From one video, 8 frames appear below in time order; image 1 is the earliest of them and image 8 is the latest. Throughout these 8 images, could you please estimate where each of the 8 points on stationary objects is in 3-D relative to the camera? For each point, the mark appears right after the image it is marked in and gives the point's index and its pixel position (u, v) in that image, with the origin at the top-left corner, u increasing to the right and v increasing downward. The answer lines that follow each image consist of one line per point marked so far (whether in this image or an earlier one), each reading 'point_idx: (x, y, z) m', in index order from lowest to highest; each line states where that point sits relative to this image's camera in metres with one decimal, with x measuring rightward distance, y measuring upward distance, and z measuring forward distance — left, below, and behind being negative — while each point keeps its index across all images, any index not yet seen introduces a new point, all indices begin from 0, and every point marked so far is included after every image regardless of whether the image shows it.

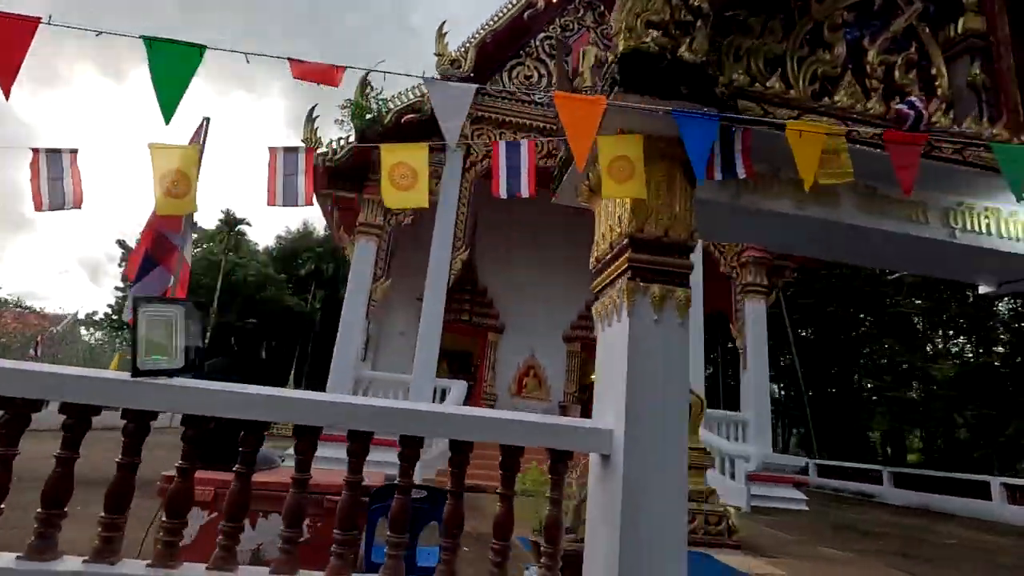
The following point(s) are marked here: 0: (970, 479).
0: (+9.9, -4.1, +11.5) m
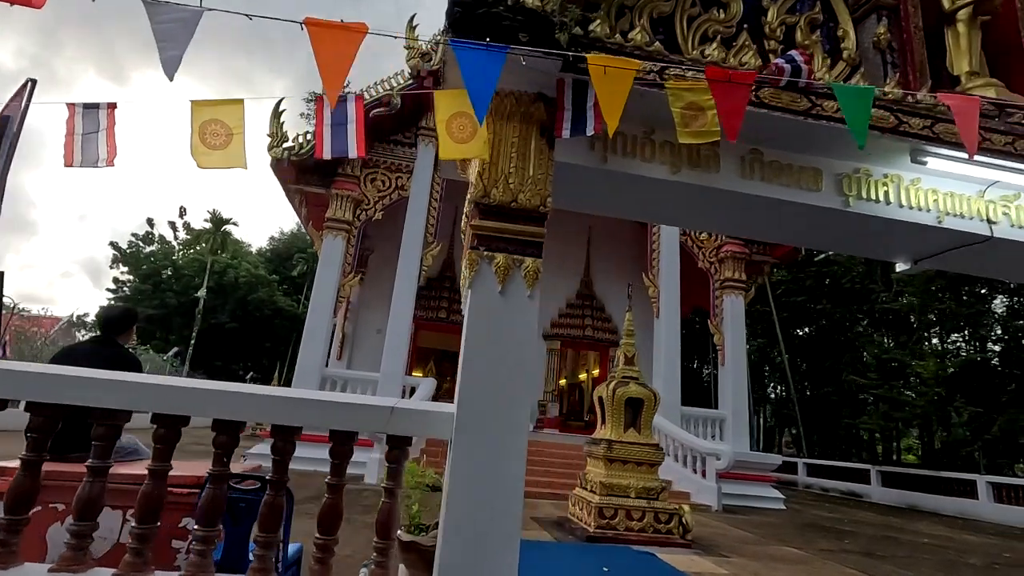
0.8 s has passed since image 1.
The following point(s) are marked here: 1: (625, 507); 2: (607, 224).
0: (+9.4, -4.0, +11.3) m
1: (+1.0, -1.9, +4.6) m
2: (+2.2, +1.5, +12.7) m
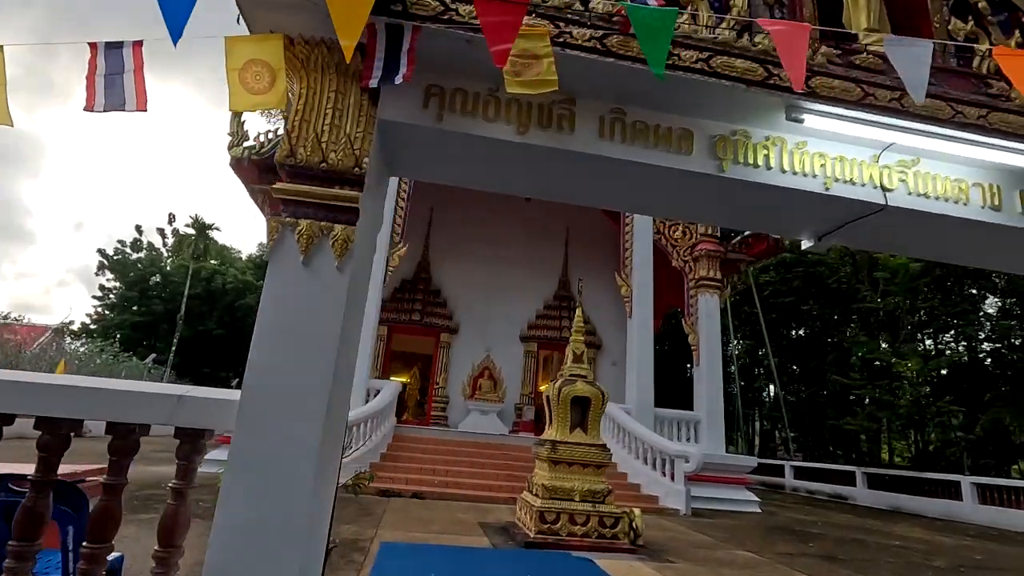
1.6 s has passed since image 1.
0: (+8.9, -3.9, +11.1) m
1: (+0.5, -1.8, +4.3) m
2: (+1.7, +1.5, +12.6) m
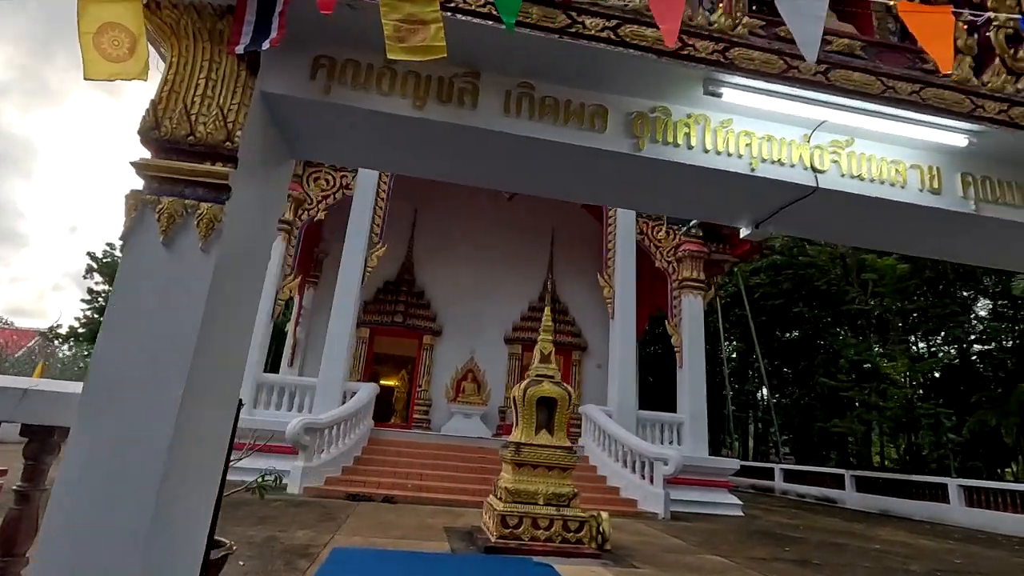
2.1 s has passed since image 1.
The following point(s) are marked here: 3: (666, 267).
0: (+8.6, -4.0, +11.0) m
1: (+0.2, -1.8, +4.2) m
2: (+1.3, +1.5, +12.5) m
3: (+2.8, +0.4, +9.8) m
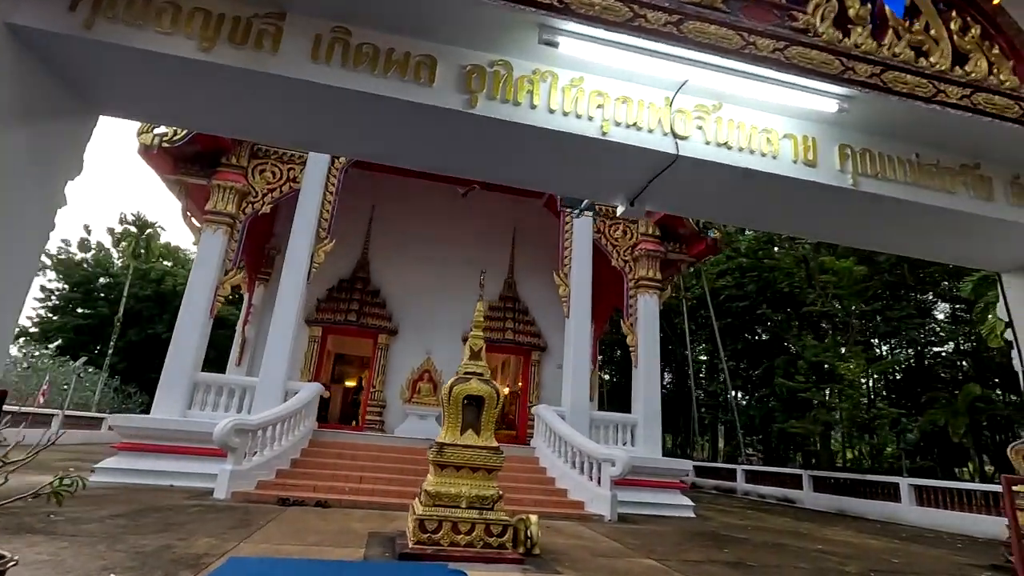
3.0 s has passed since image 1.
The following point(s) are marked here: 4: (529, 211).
0: (+7.7, -4.0, +11.1) m
1: (-0.5, -1.7, +4.0) m
2: (+0.4, +1.5, +12.3) m
3: (+2.0, +0.4, +9.7) m
4: (+0.4, +1.8, +12.4) m
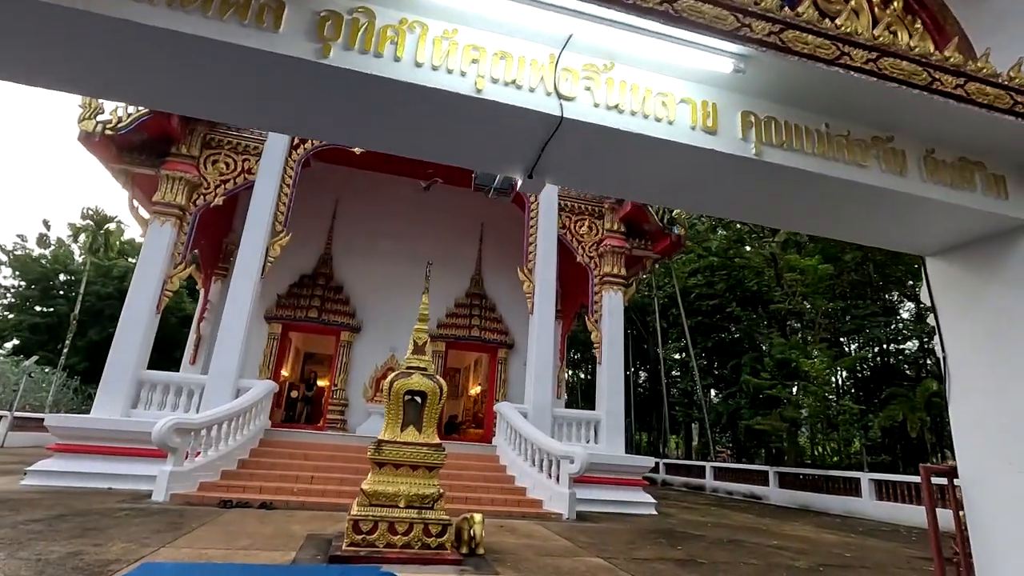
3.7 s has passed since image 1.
0: (+7.0, -3.9, +11.2) m
1: (-0.9, -1.7, +3.9) m
2: (-0.3, +1.6, +12.2) m
3: (+1.4, +0.5, +9.6) m
4: (-0.3, +1.9, +12.3) m
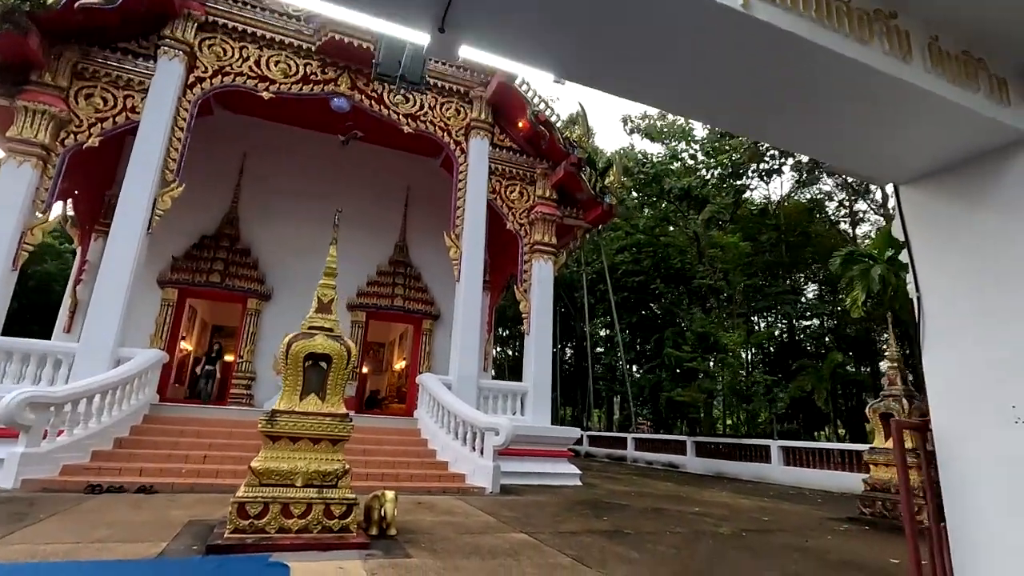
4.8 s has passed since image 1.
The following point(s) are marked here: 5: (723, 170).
0: (+5.3, -3.4, +11.7) m
1: (-1.4, -1.3, +3.3) m
2: (-1.9, +2.2, +11.5) m
3: (+0.1, +1.0, +9.2) m
4: (-1.9, +2.6, +11.6) m
5: (+6.3, +3.5, +16.0) m
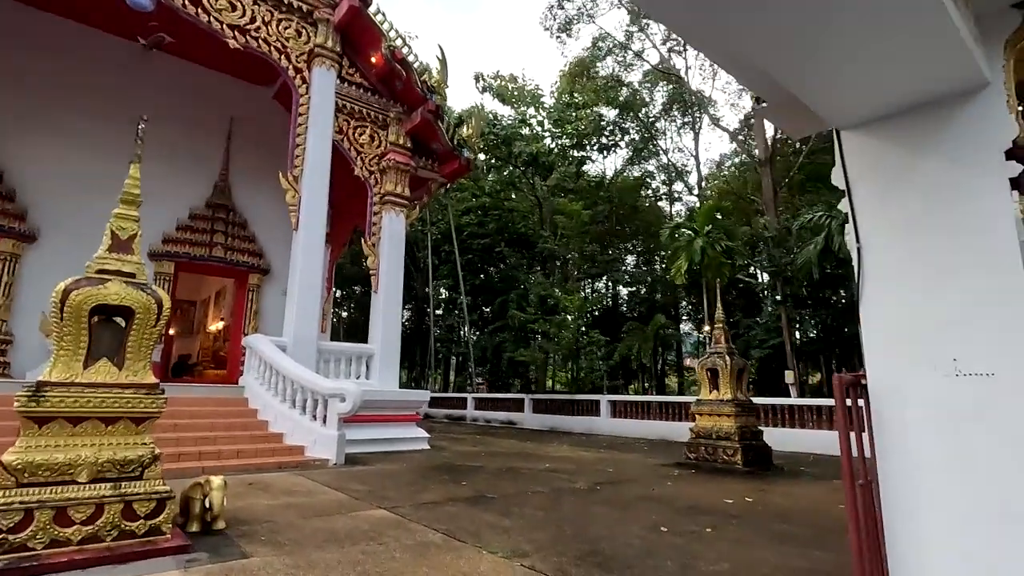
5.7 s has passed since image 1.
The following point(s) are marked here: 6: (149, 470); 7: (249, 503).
0: (+1.8, -2.6, +12.6) m
1: (-2.1, -1.0, +2.4) m
2: (-4.8, +3.2, +9.9) m
3: (-2.3, +1.7, +8.4) m
4: (-4.8, +3.5, +9.9) m
5: (+1.7, +4.6, +16.5) m
6: (-1.9, -0.9, +2.8) m
7: (-1.8, -1.5, +3.7) m
